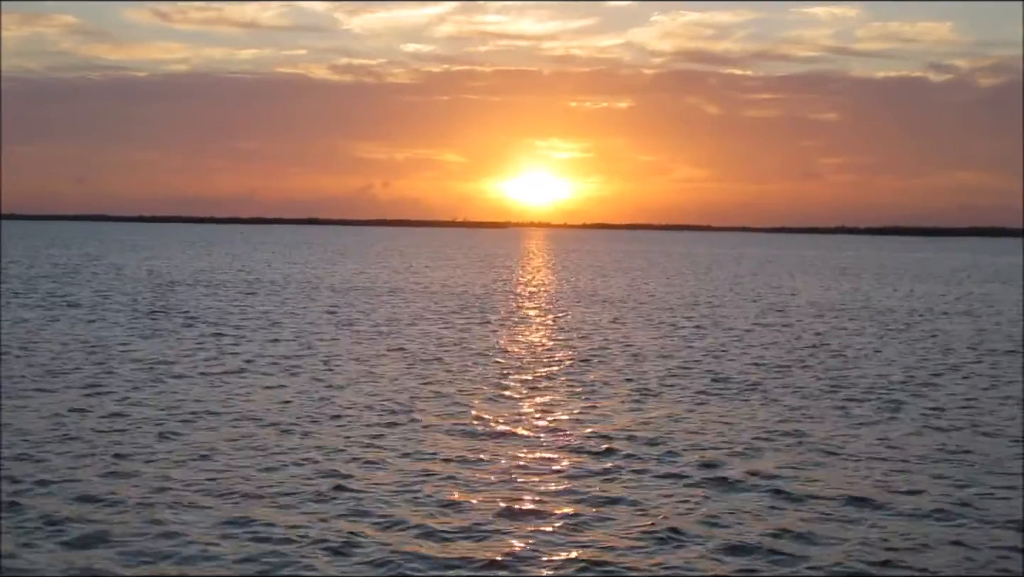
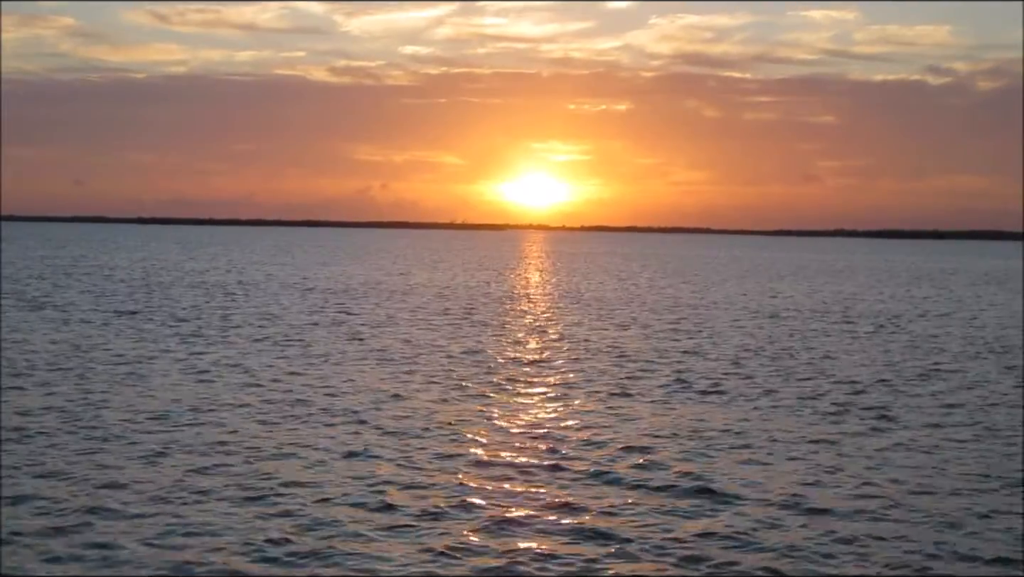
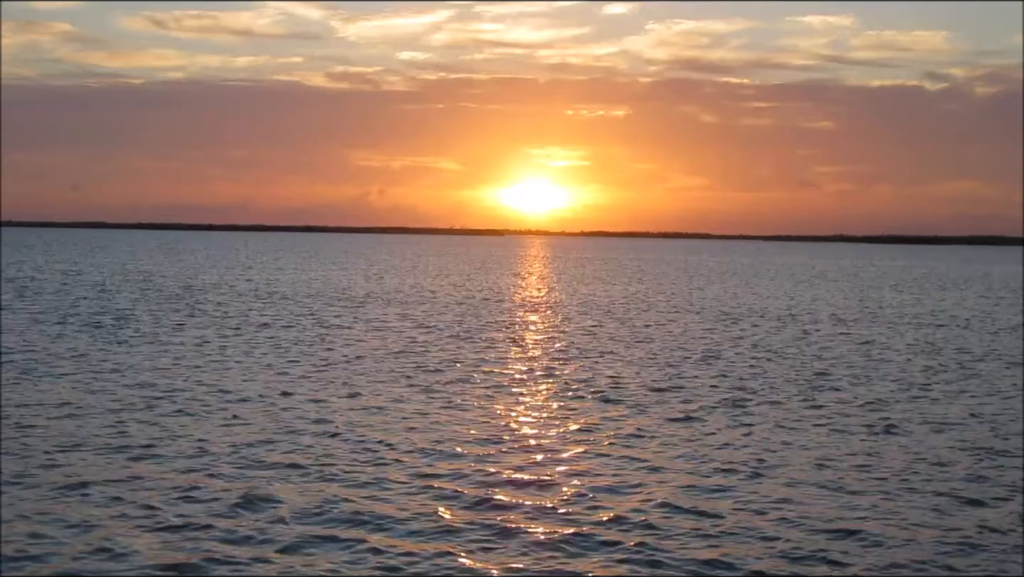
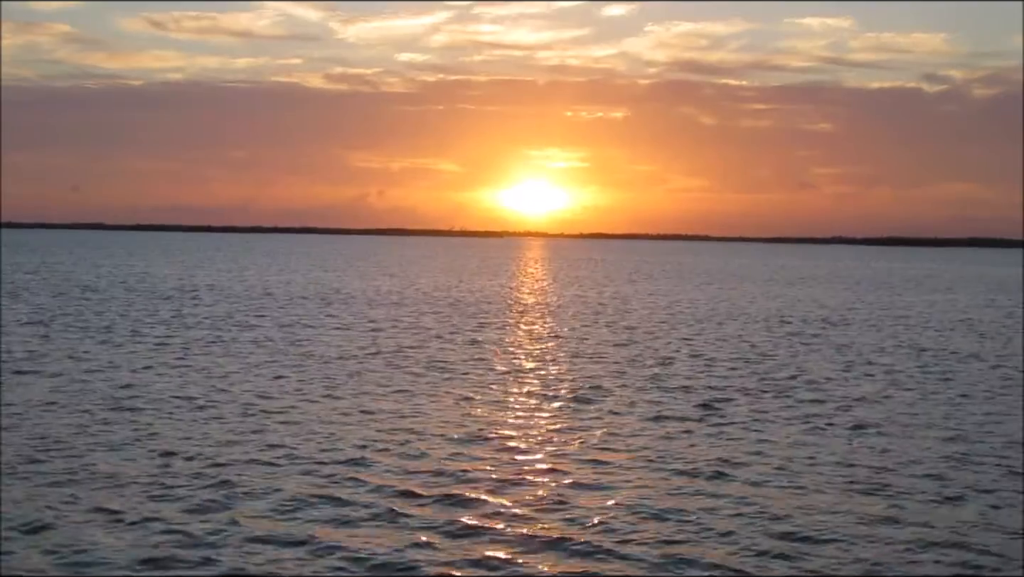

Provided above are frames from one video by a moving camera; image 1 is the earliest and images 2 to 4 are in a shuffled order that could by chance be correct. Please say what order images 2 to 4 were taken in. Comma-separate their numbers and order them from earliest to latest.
2, 3, 4
